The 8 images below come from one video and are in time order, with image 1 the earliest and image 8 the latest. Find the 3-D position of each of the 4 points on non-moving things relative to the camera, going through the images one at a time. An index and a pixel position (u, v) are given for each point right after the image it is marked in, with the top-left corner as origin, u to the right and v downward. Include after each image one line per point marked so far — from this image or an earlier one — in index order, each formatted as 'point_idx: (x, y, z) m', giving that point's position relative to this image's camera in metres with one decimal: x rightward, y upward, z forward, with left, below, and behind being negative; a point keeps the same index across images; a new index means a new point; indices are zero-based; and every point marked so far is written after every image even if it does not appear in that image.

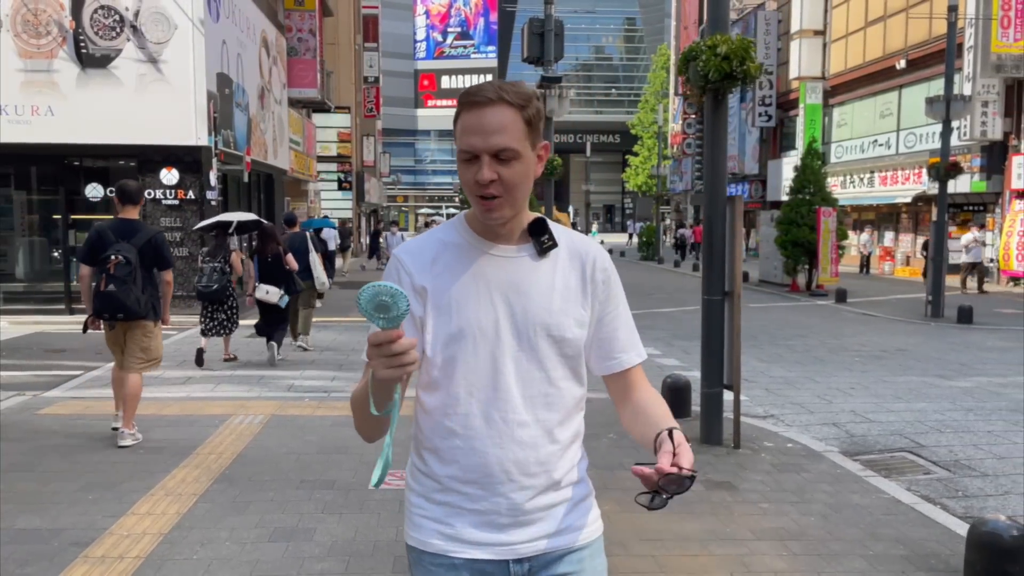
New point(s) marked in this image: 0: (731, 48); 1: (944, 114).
0: (+1.6, +1.8, +6.3) m
1: (+8.7, +3.5, +16.8) m
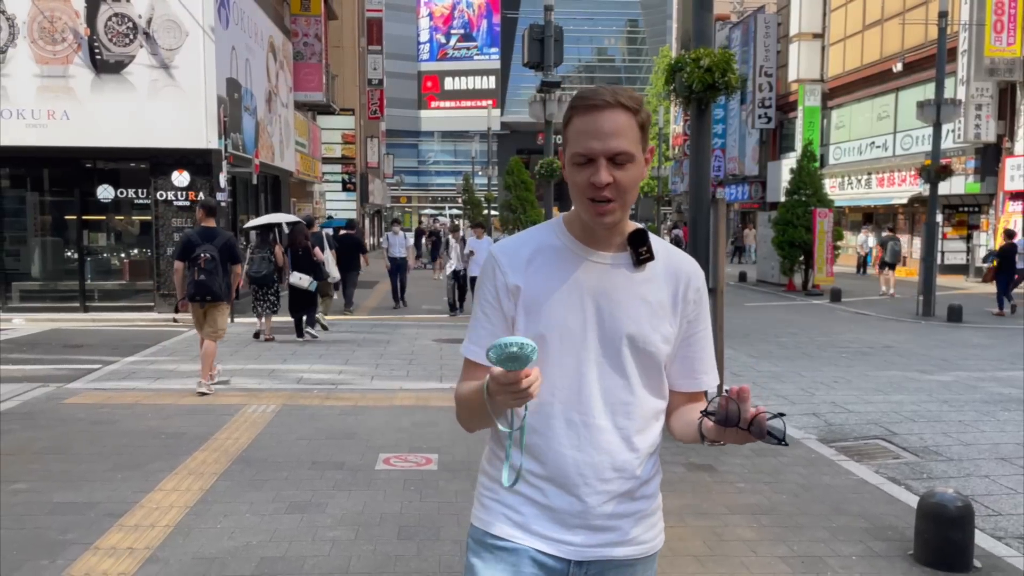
0: (+1.6, +1.8, +6.7) m
1: (+8.7, +3.5, +17.2) m
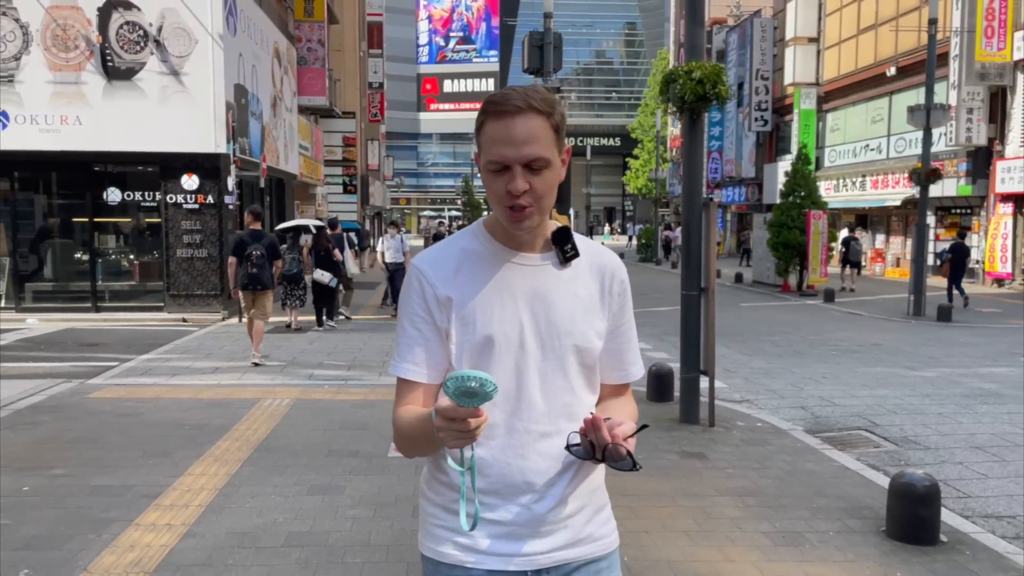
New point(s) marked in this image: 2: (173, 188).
0: (+1.6, +1.8, +7.1) m
1: (+8.7, +3.5, +17.6) m
2: (-6.2, +1.8, +15.2) m
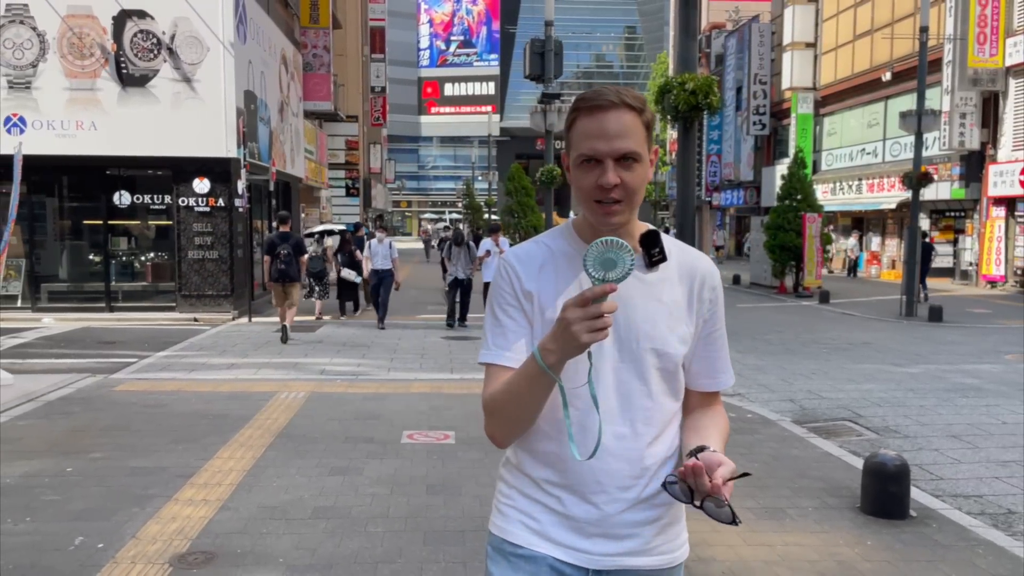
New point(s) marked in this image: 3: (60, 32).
0: (+1.7, +1.8, +7.5) m
1: (+8.7, +3.5, +18.1) m
2: (-6.1, +1.8, +15.6) m
3: (-8.2, +4.6, +15.1) m
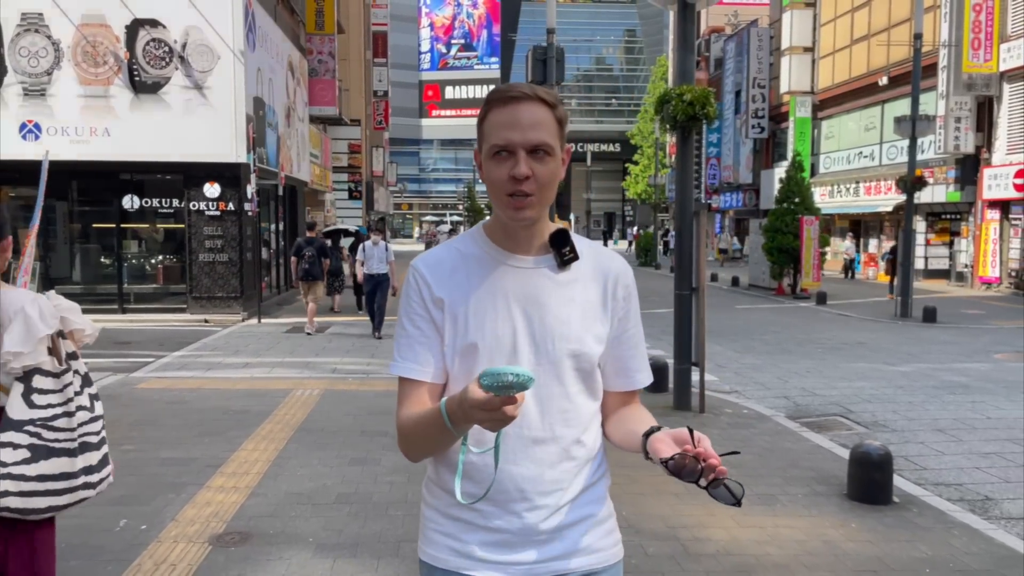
0: (+1.7, +1.8, +7.9) m
1: (+8.8, +3.4, +18.5) m
2: (-6.1, +1.8, +16.0) m
3: (-8.1, +4.6, +15.5) m
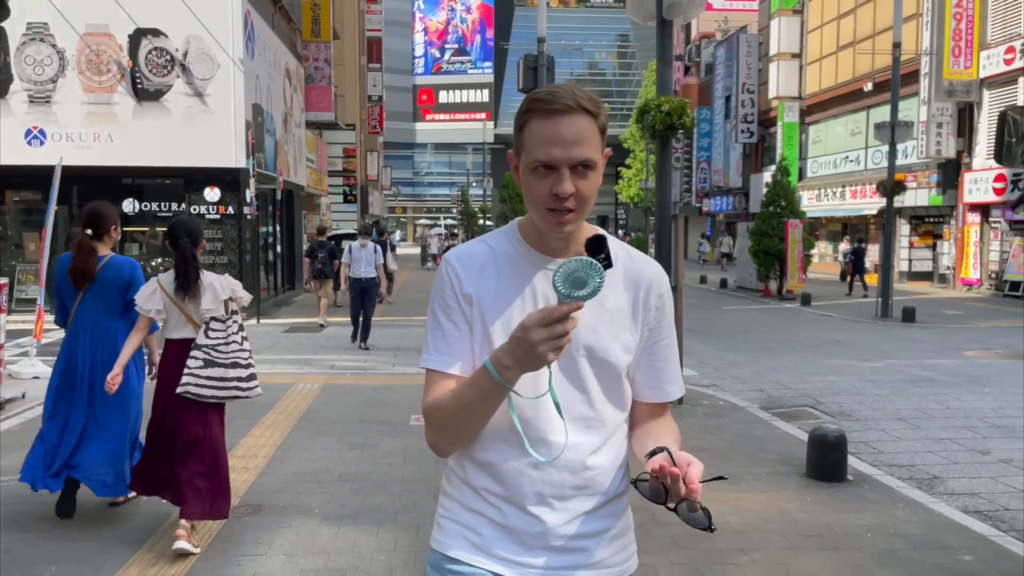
0: (+1.6, +1.8, +8.4) m
1: (+8.6, +3.4, +19.1) m
2: (-6.2, +1.7, +16.5) m
3: (-8.3, +4.6, +16.0) m
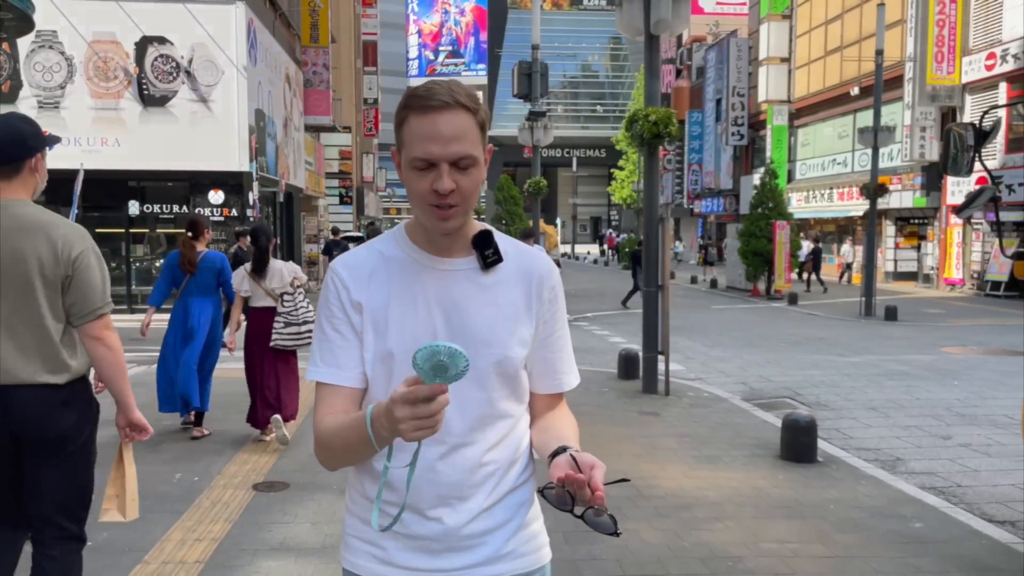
0: (+1.6, +1.8, +9.0) m
1: (+8.5, +3.4, +19.7) m
2: (-6.3, +1.7, +17.0) m
3: (-8.4, +4.6, +16.5) m
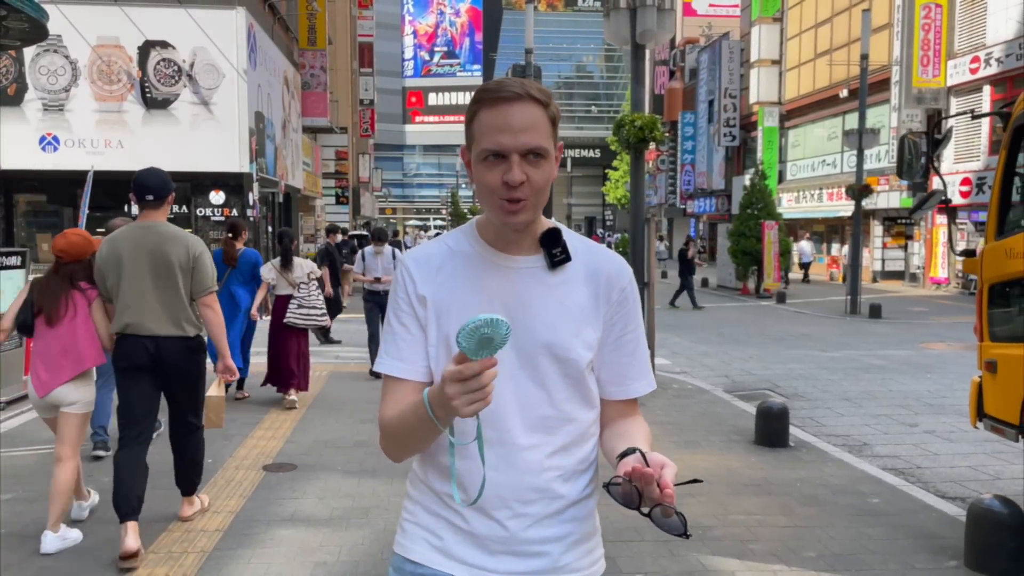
0: (+1.5, +1.9, +9.5) m
1: (+8.3, +3.5, +20.2) m
2: (-6.4, +1.8, +17.4) m
3: (-8.5, +4.6, +16.9) m
